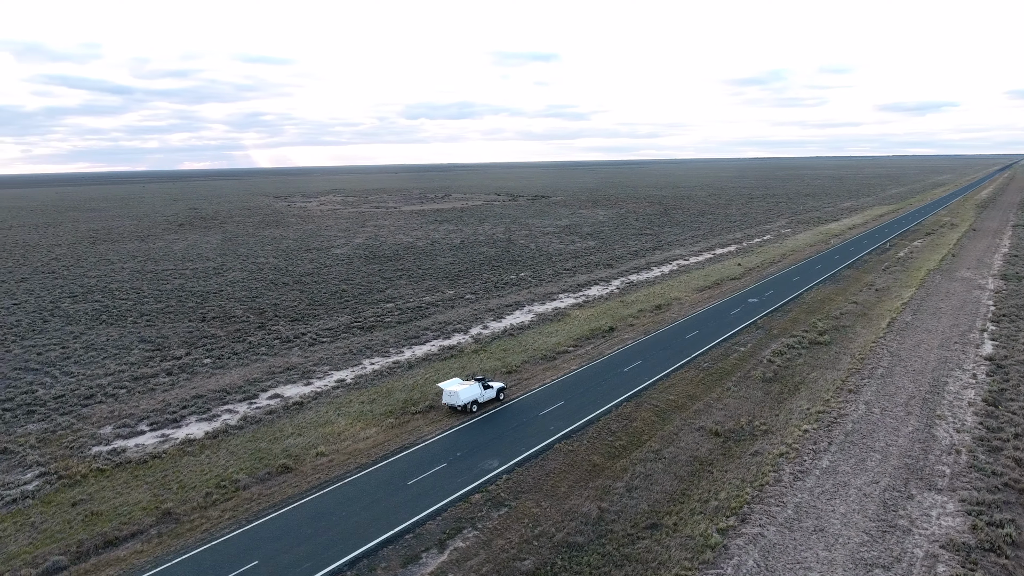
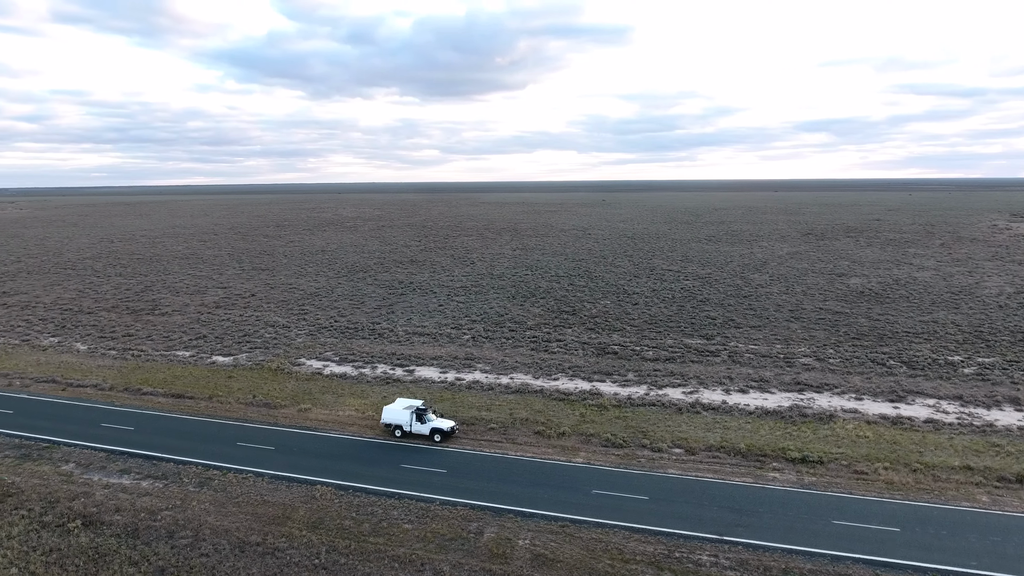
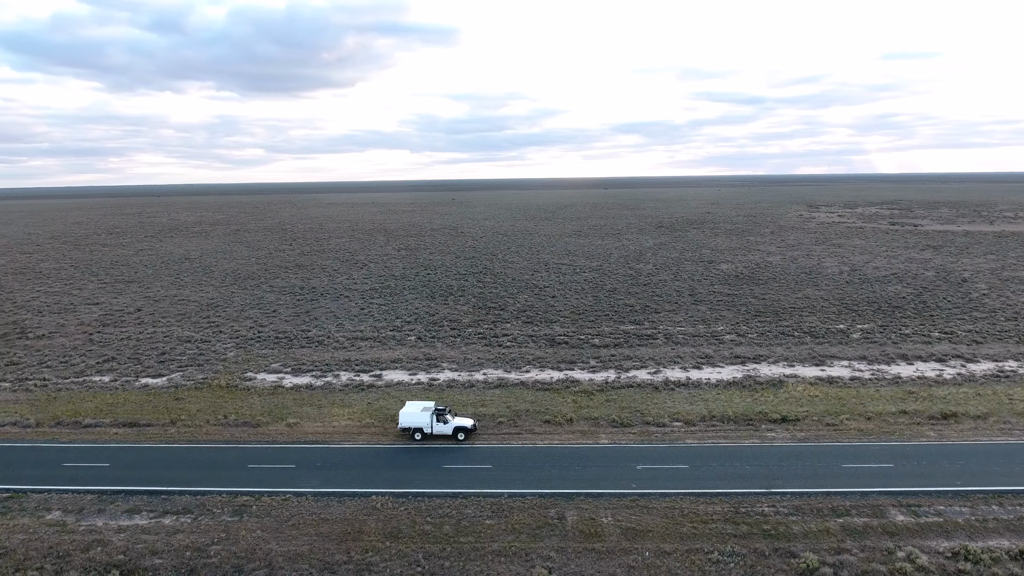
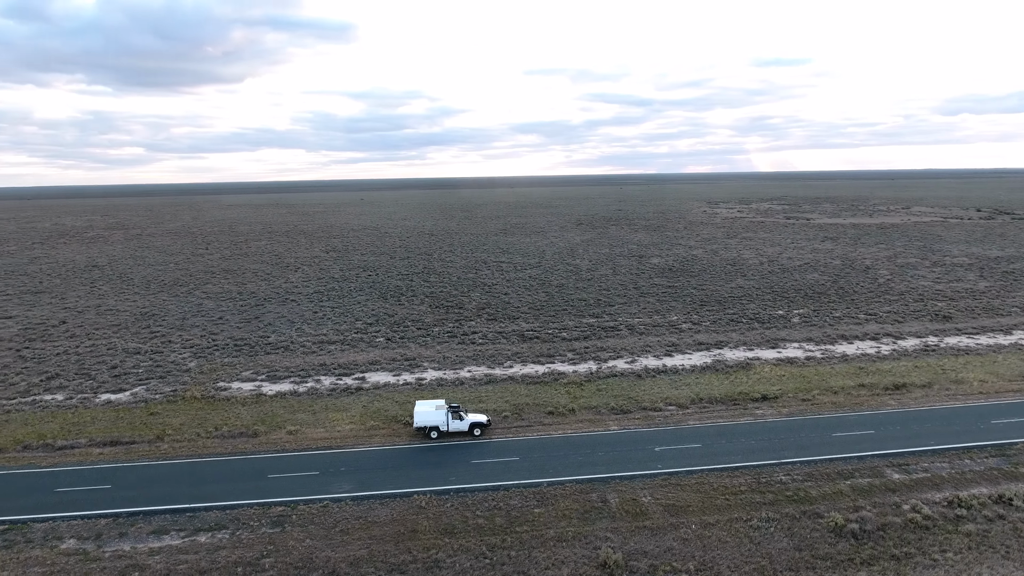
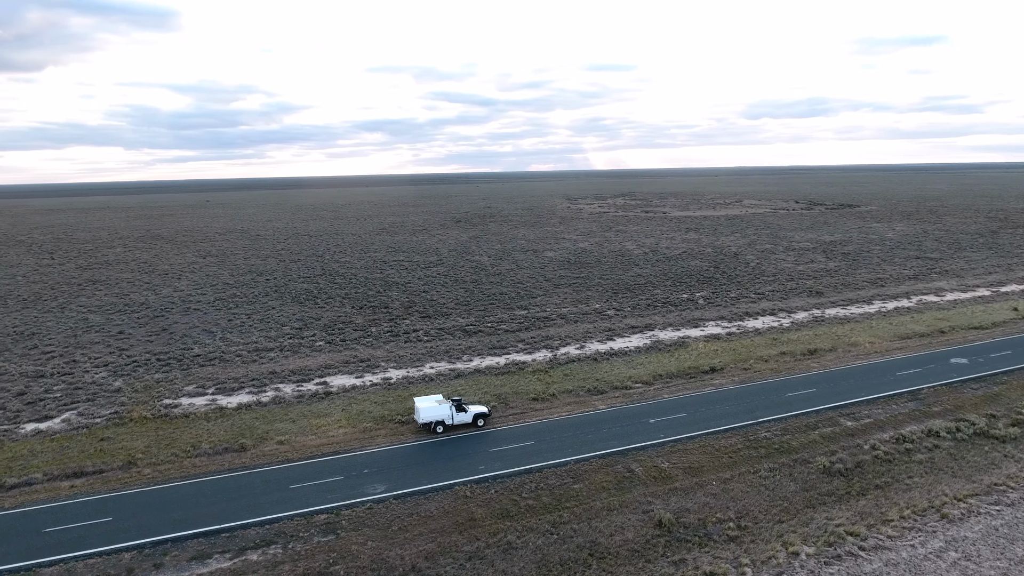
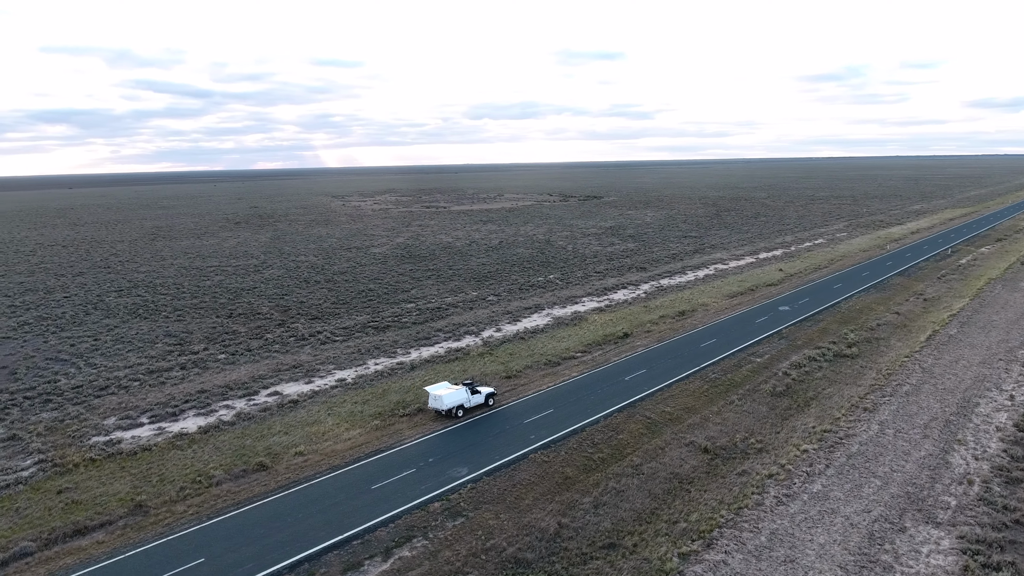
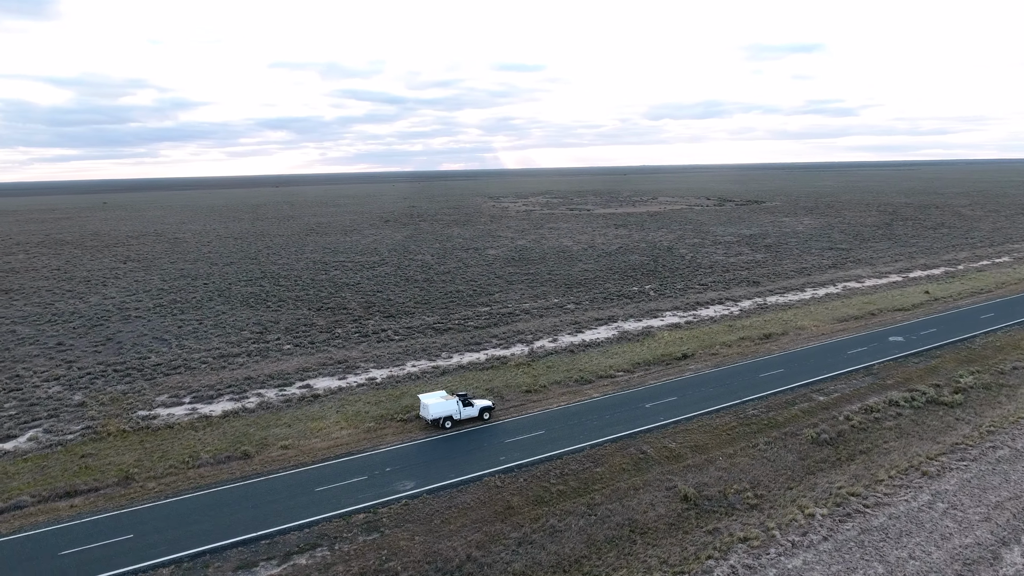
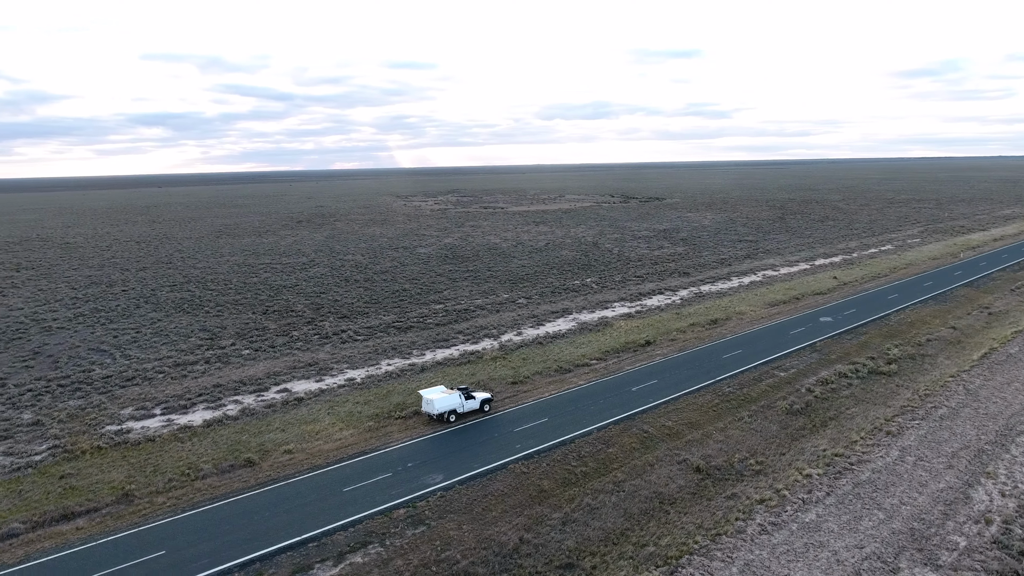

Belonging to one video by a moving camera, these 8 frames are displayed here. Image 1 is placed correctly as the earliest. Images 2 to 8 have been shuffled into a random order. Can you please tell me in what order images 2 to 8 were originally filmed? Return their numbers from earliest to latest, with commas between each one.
6, 8, 7, 5, 4, 3, 2
